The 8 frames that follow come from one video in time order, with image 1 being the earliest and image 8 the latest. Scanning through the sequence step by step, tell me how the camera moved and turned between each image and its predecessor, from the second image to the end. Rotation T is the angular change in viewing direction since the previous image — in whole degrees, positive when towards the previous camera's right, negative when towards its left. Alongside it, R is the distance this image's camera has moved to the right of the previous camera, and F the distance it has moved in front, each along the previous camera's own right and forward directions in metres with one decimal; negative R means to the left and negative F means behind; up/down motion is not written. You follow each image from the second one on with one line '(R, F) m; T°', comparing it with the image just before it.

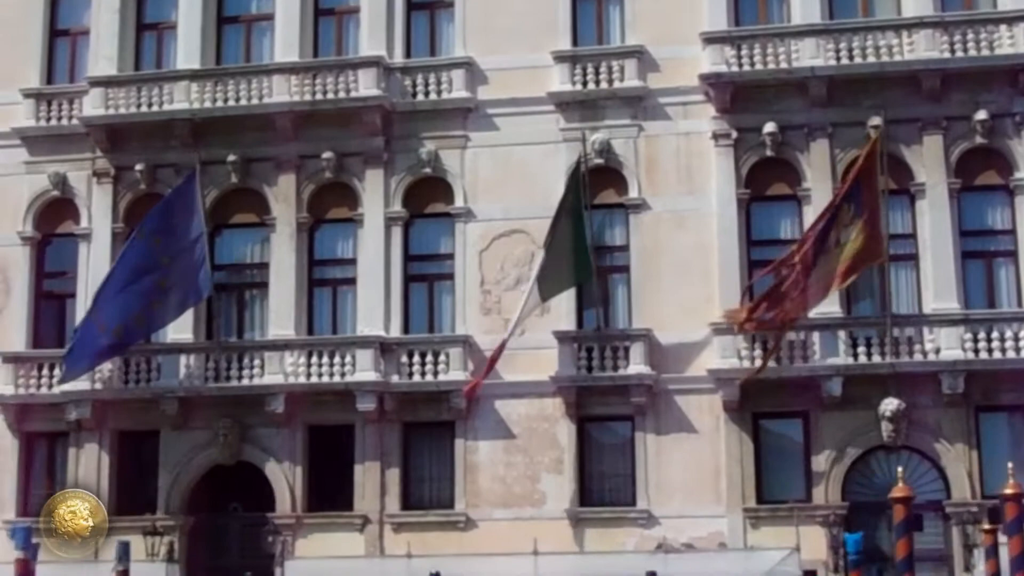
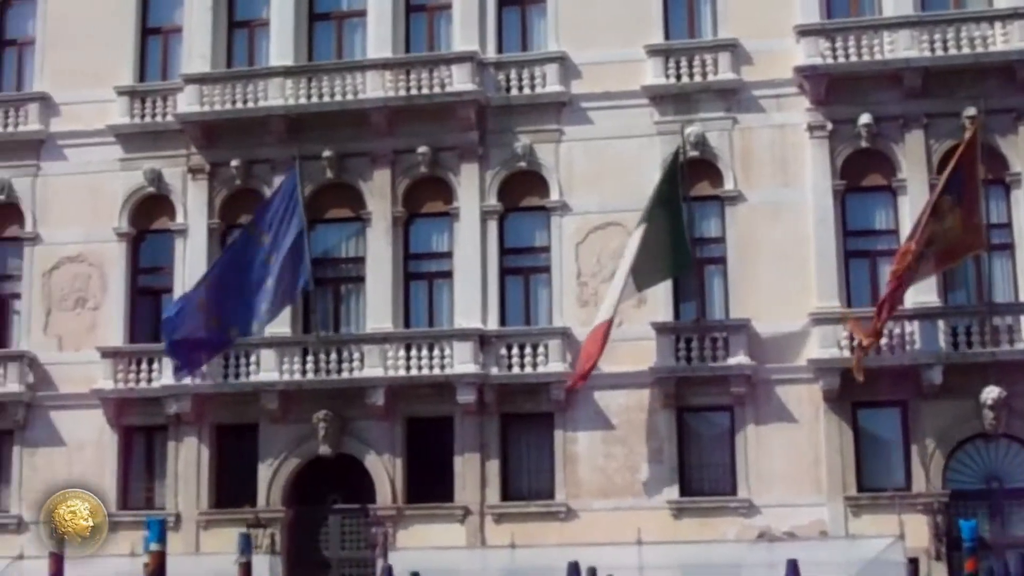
(-1.5, -0.1) m; 0°
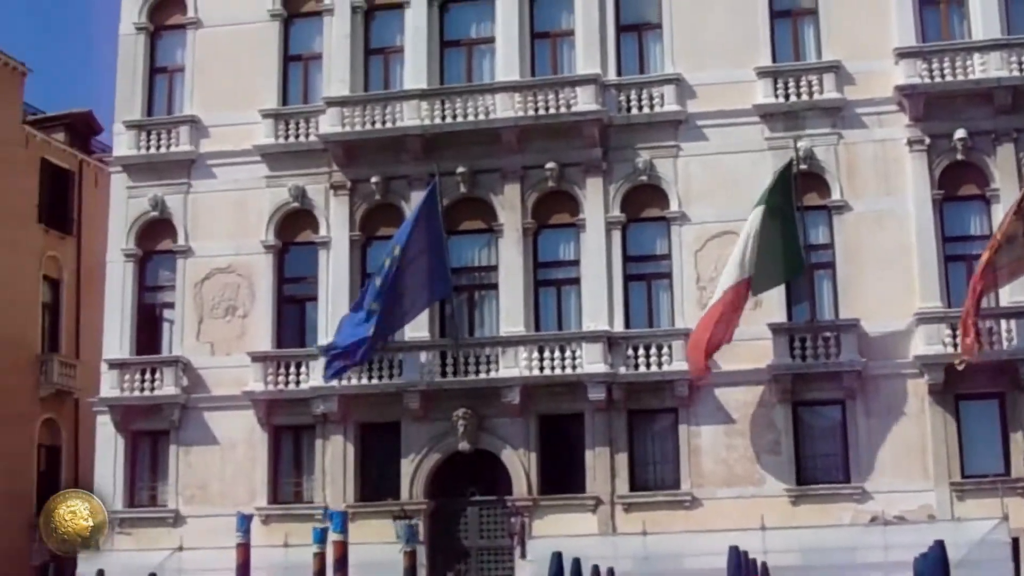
(-2.3, -1.4) m; +1°
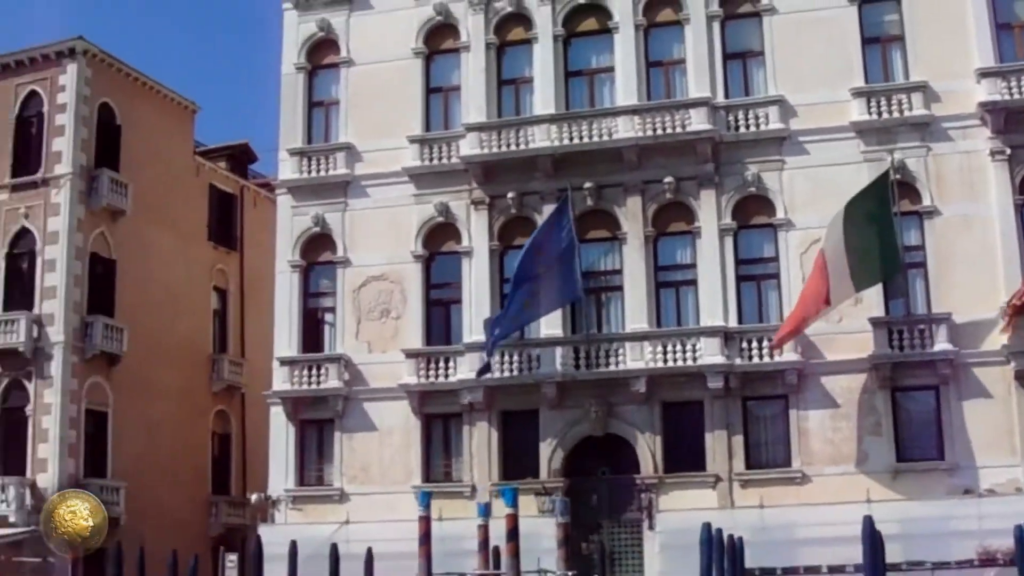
(-1.4, -2.5) m; -3°
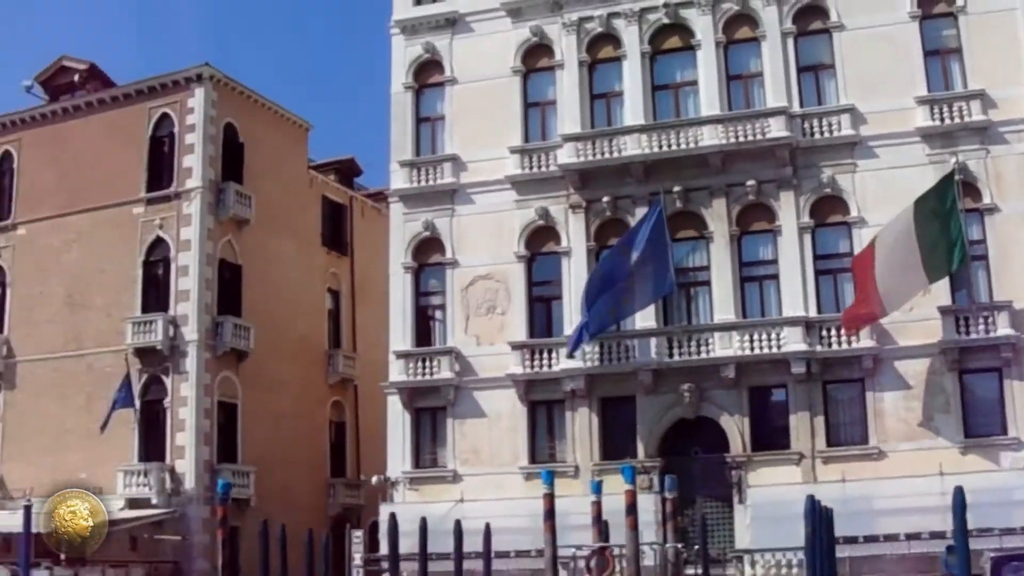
(-1.5, -2.1) m; -1°
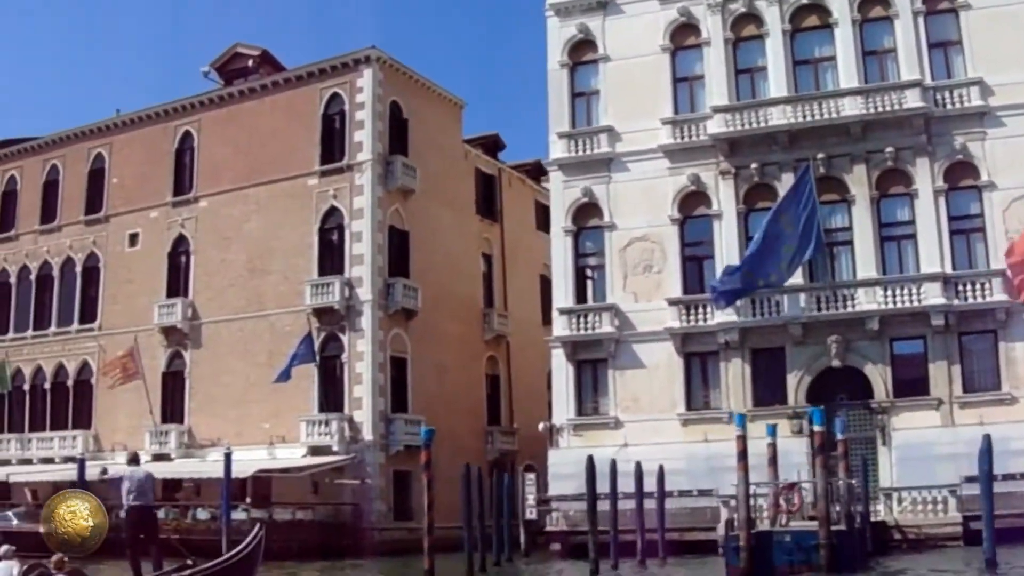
(-2.9, -2.0) m; -1°
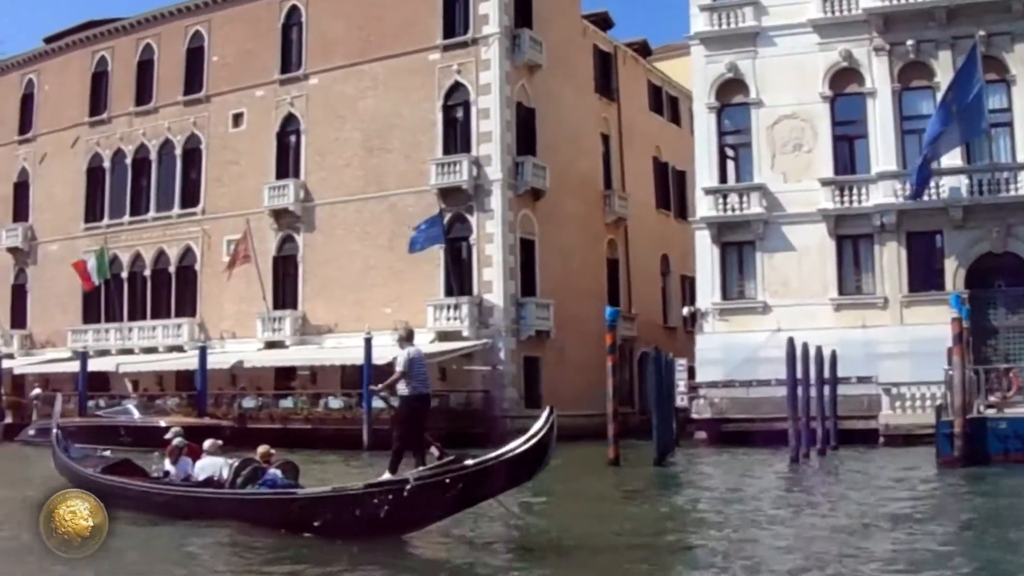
(-3.2, +1.2) m; +1°
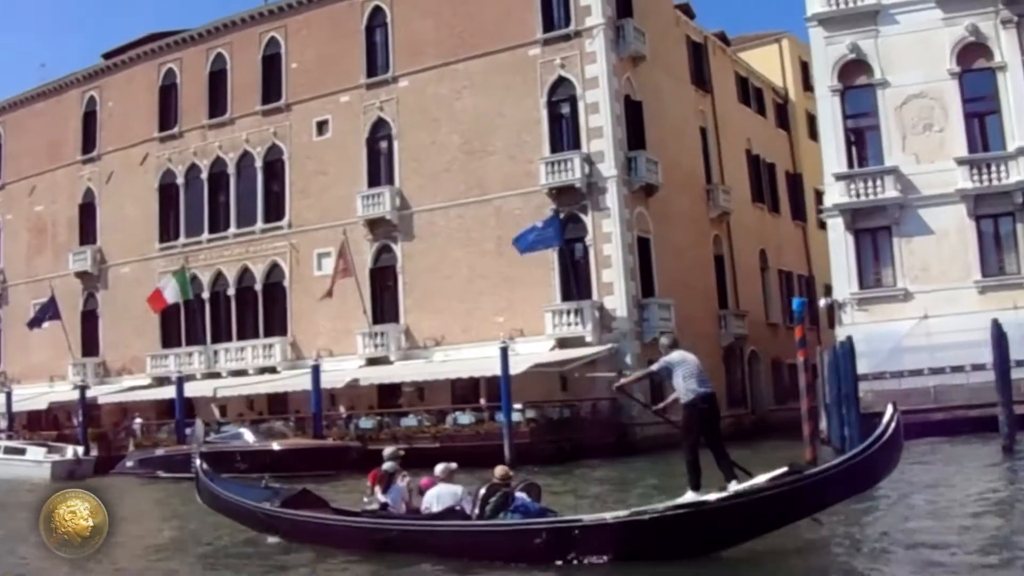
(-3.4, +1.3) m; +2°
